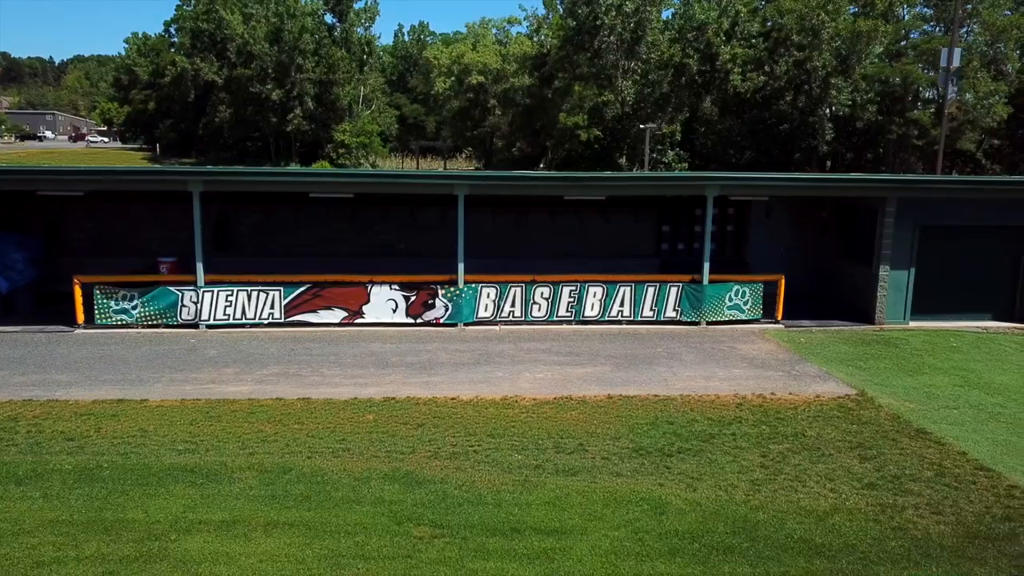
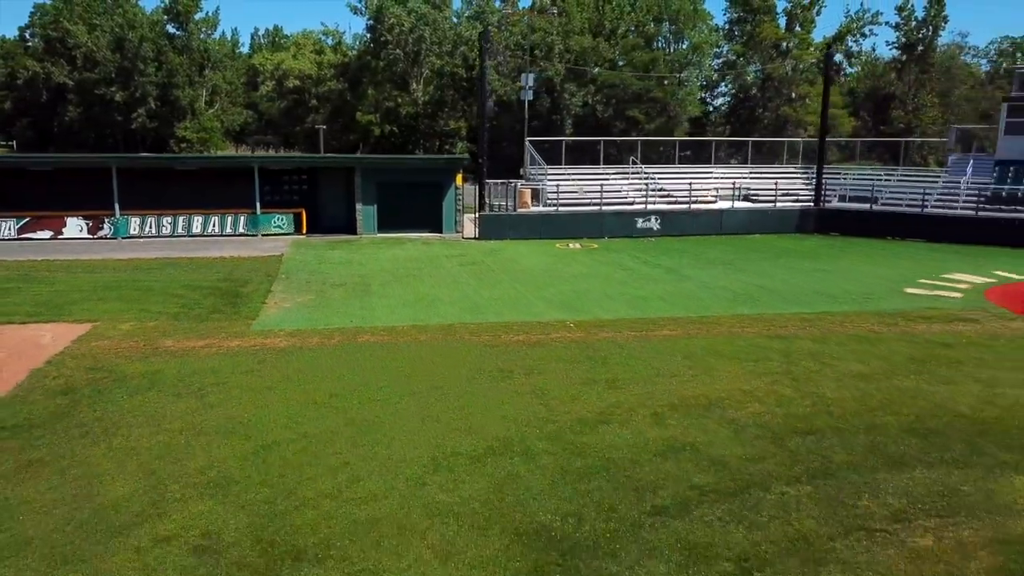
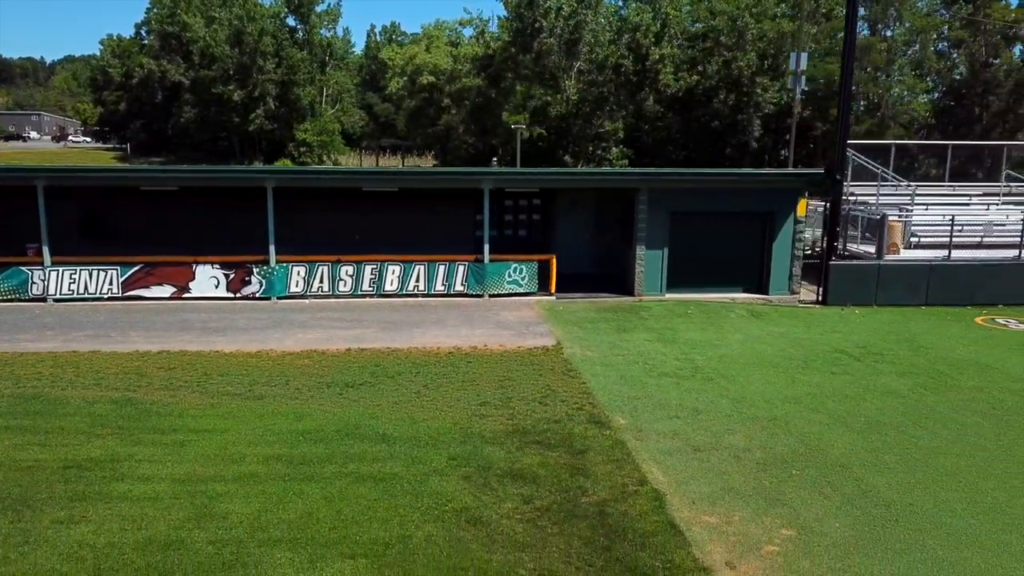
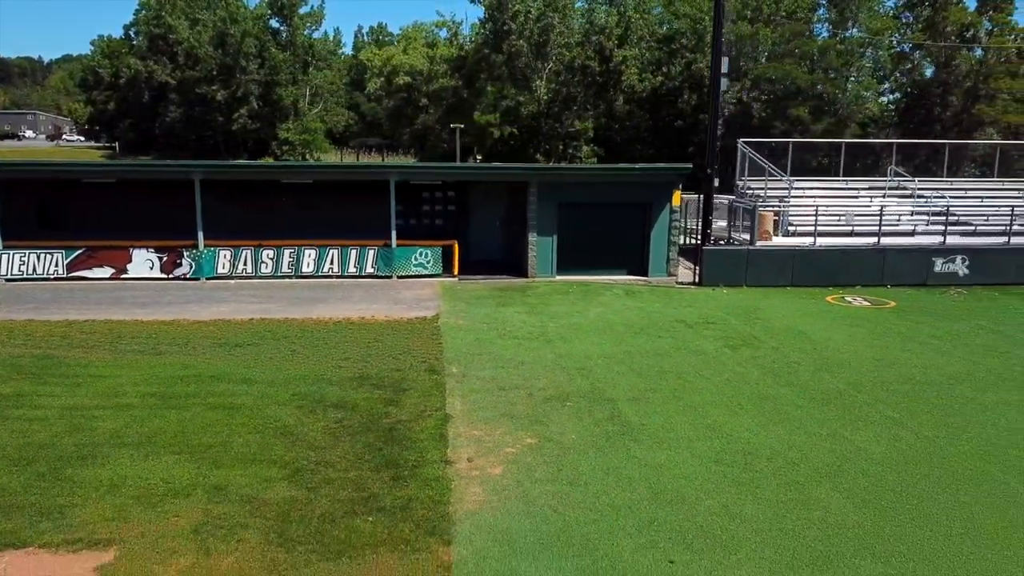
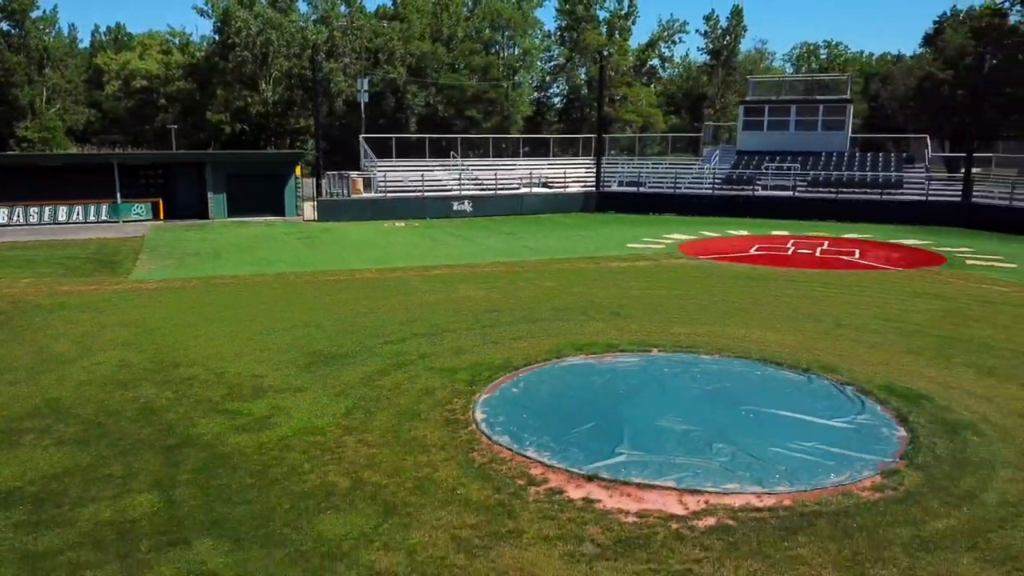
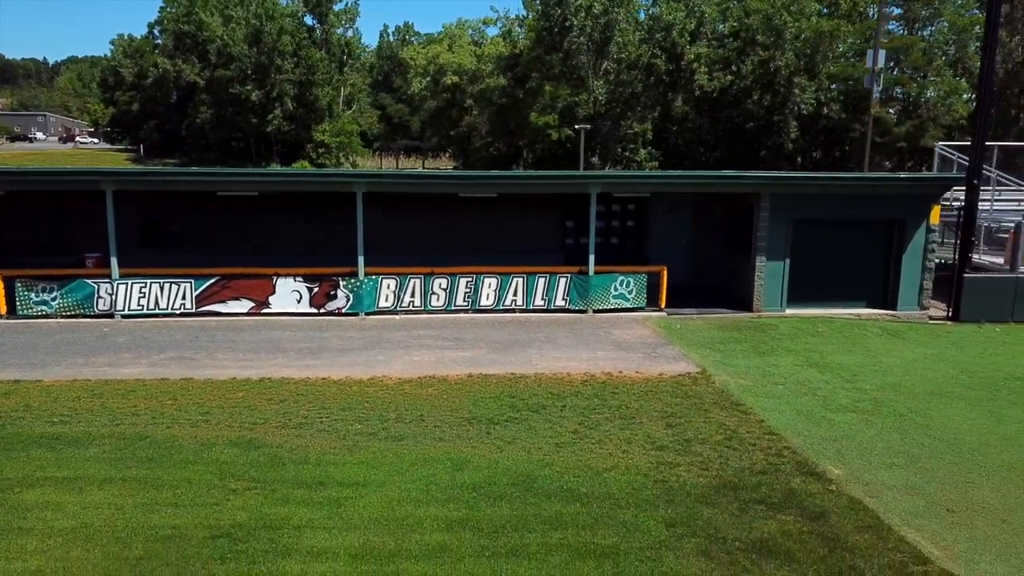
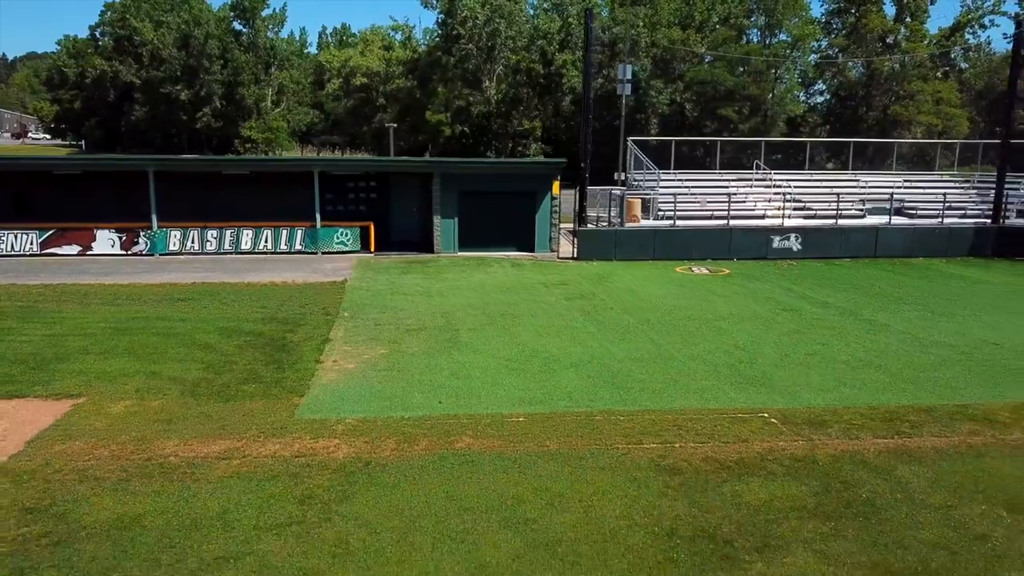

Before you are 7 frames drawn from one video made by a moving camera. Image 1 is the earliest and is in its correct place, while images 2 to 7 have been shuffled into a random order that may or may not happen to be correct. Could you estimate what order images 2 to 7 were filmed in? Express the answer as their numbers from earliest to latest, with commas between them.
6, 3, 4, 7, 2, 5
